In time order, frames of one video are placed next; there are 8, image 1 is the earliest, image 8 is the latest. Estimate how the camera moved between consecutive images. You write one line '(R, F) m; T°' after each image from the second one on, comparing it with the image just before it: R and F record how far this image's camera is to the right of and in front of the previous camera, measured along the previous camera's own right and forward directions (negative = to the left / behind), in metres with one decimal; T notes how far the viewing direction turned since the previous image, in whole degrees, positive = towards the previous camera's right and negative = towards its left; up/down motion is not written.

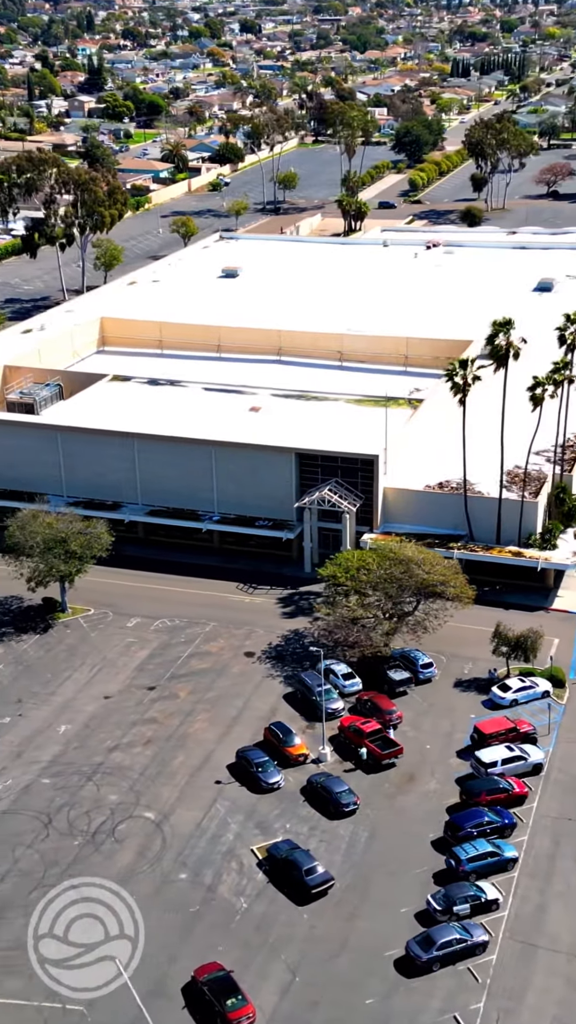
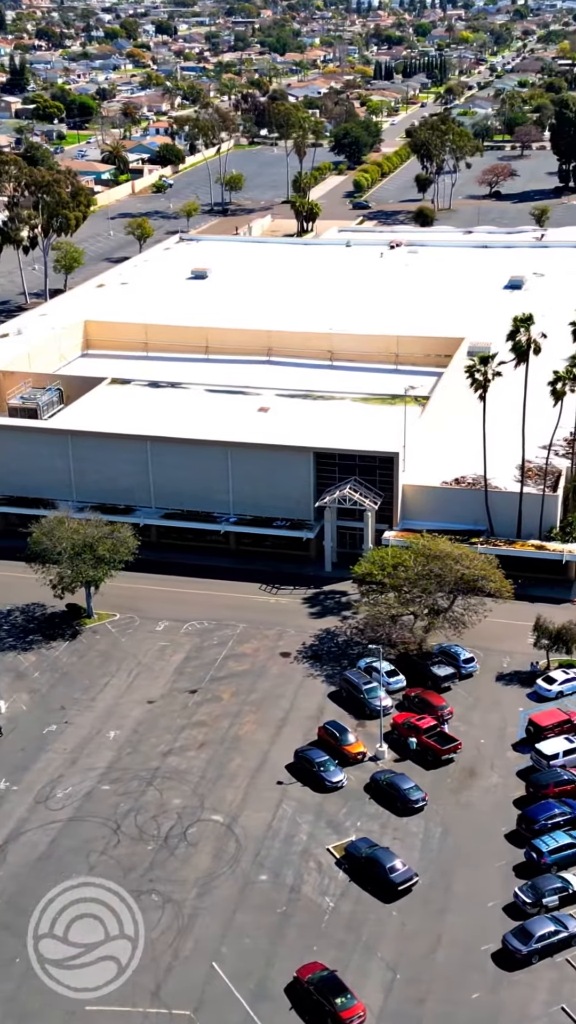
(-5.4, +0.3) m; +4°
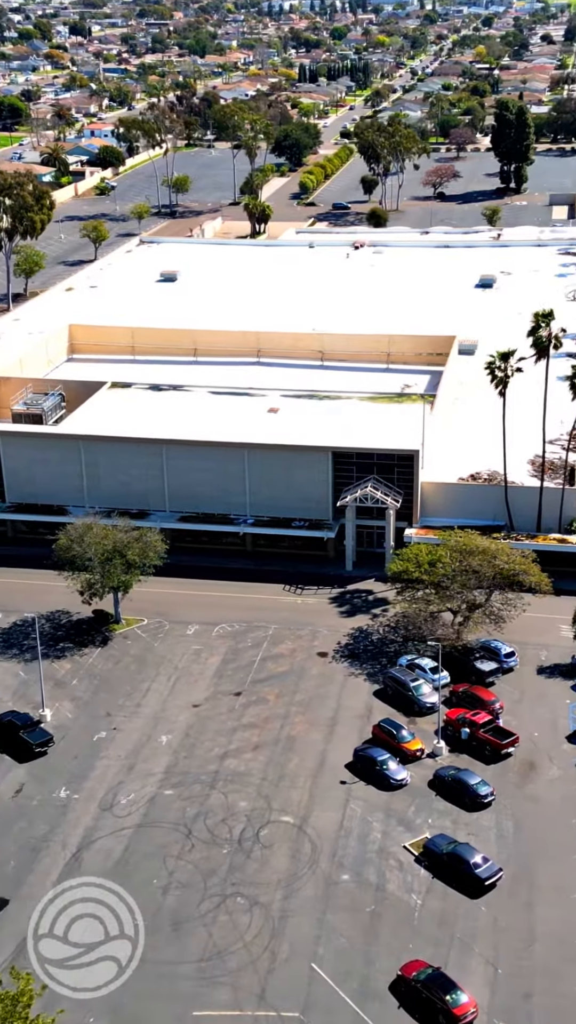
(-5.4, +0.3) m; +4°
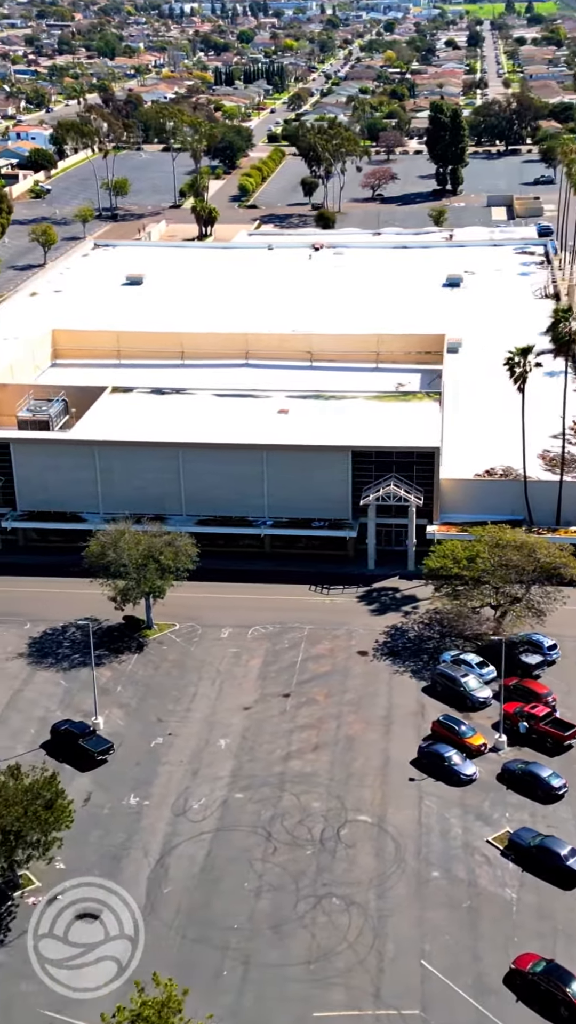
(-6.0, +0.4) m; +4°
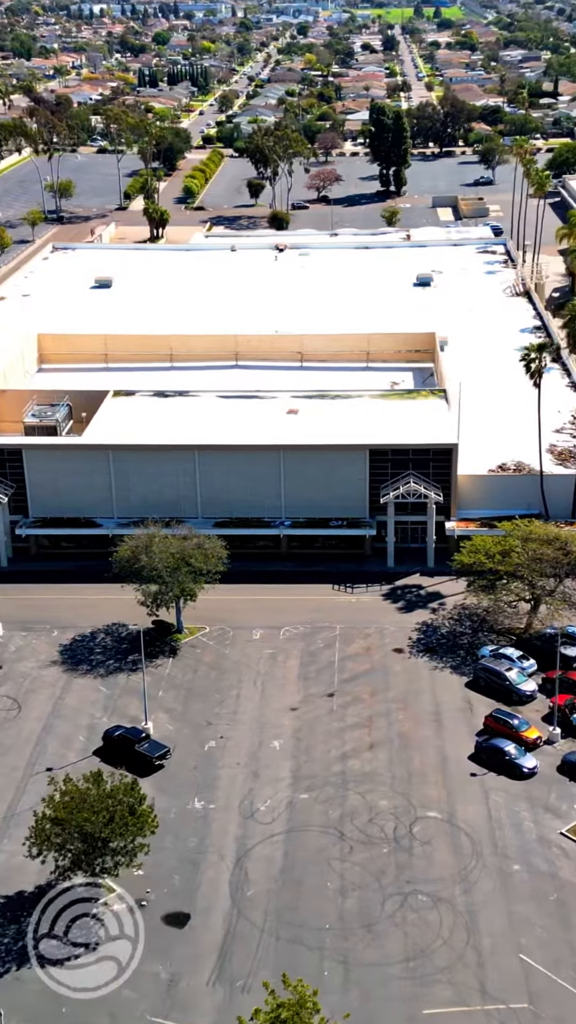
(-5.4, +0.4) m; +4°
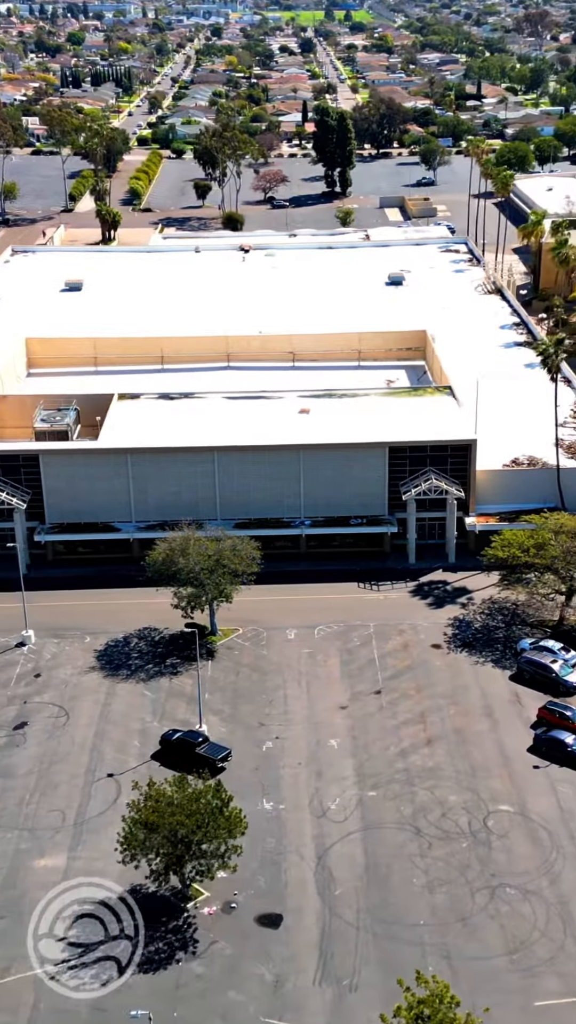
(-5.5, +0.3) m; +4°
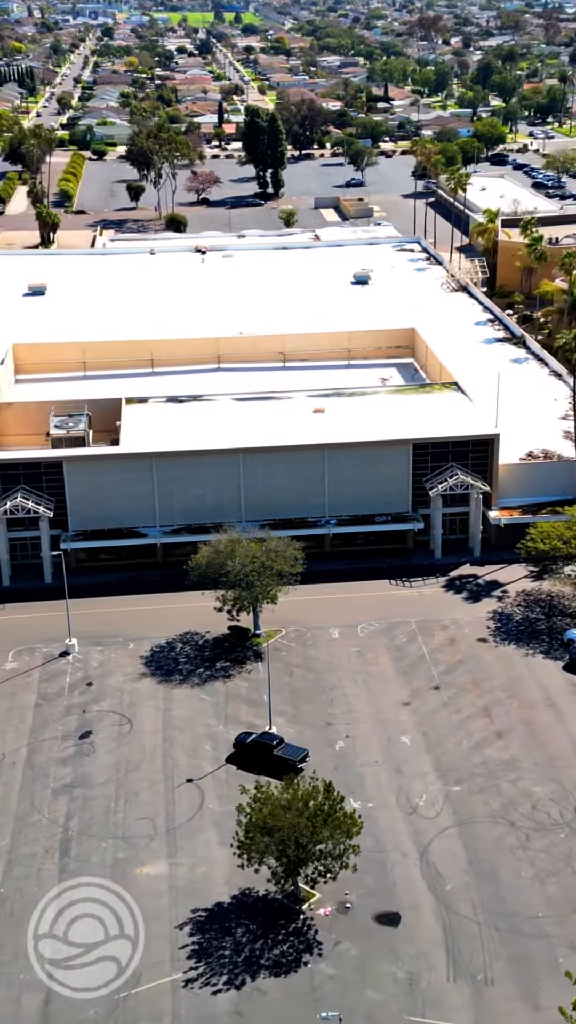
(-6.8, +0.4) m; +5°
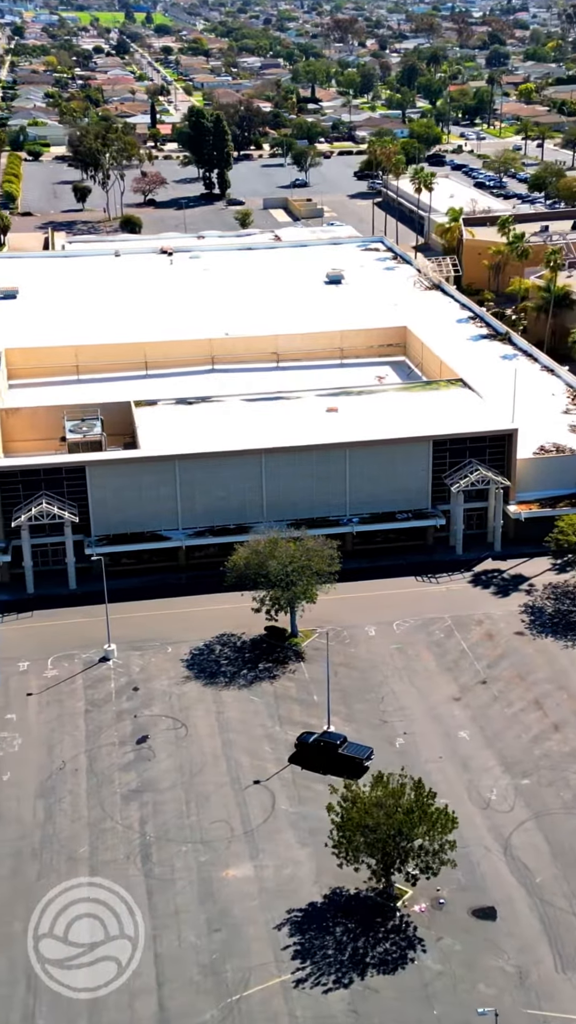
(-5.6, +0.4) m; +4°
